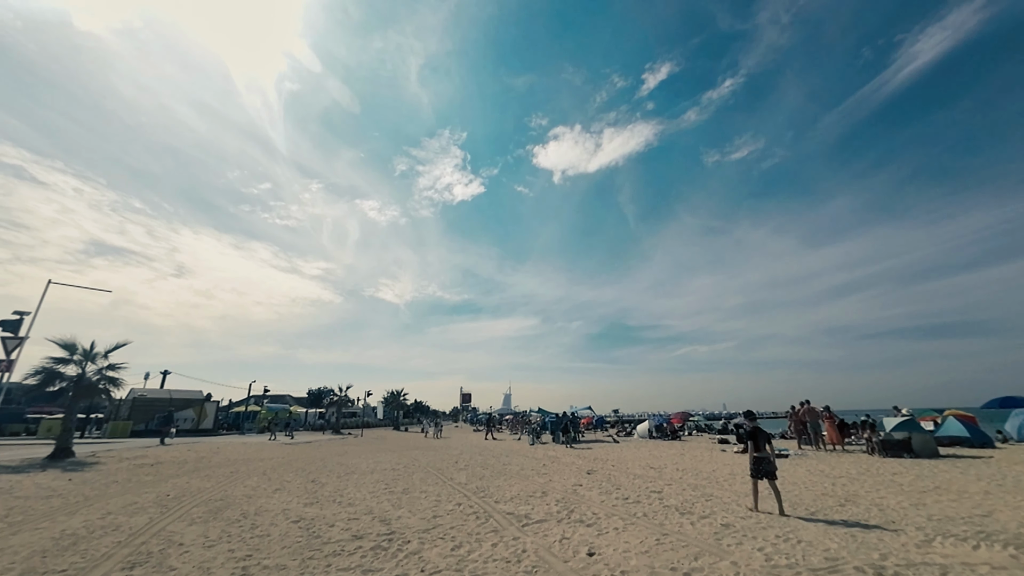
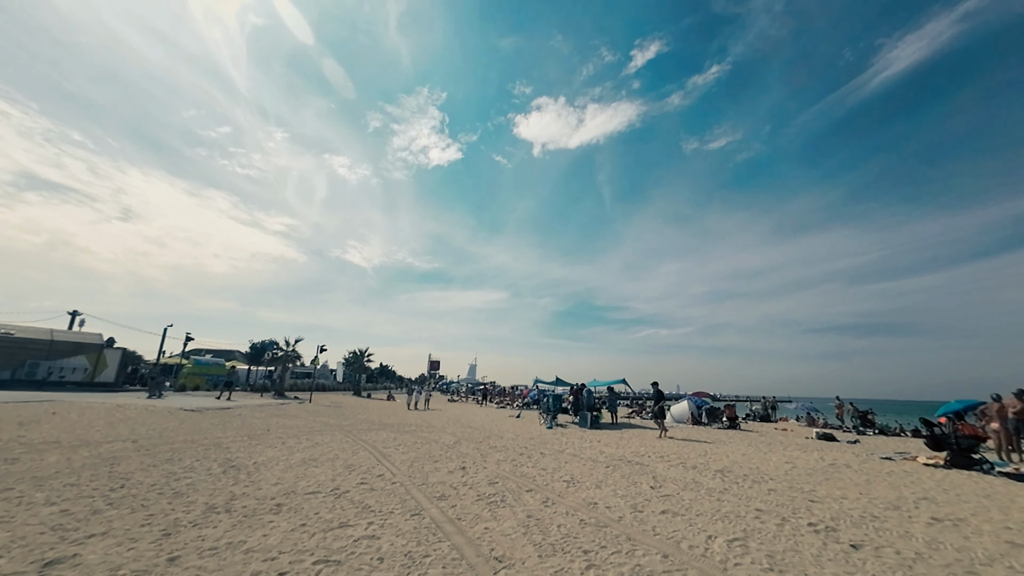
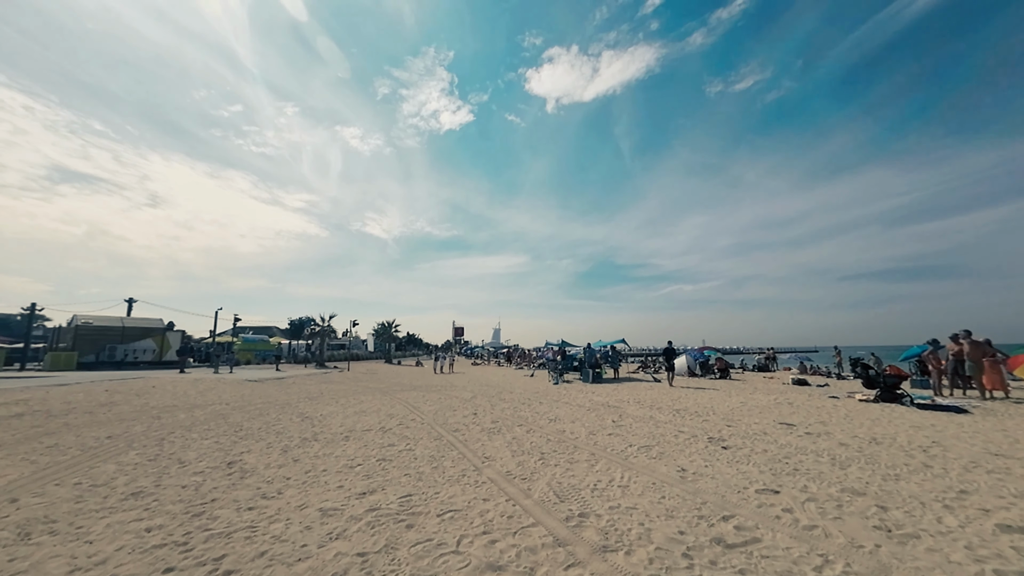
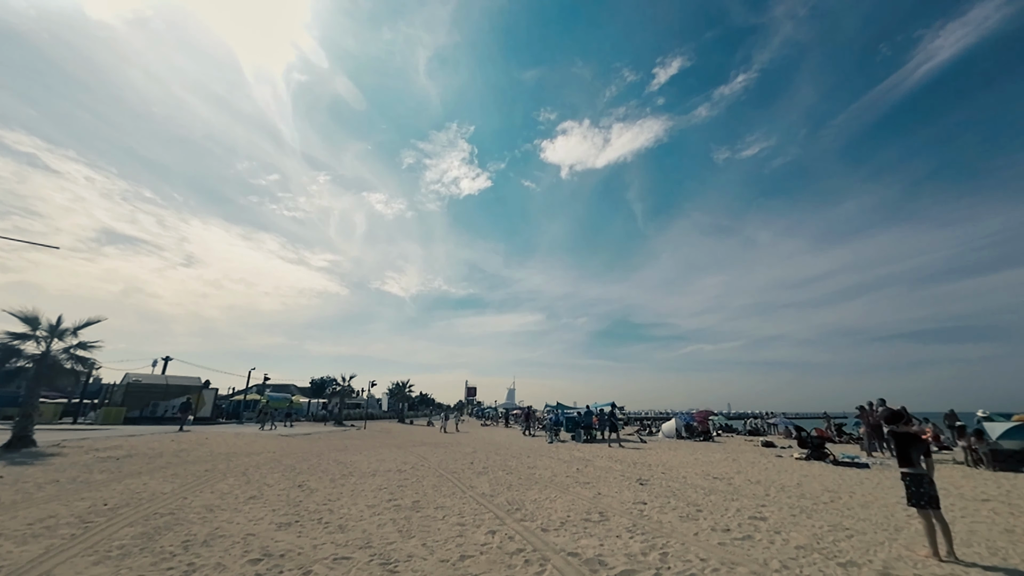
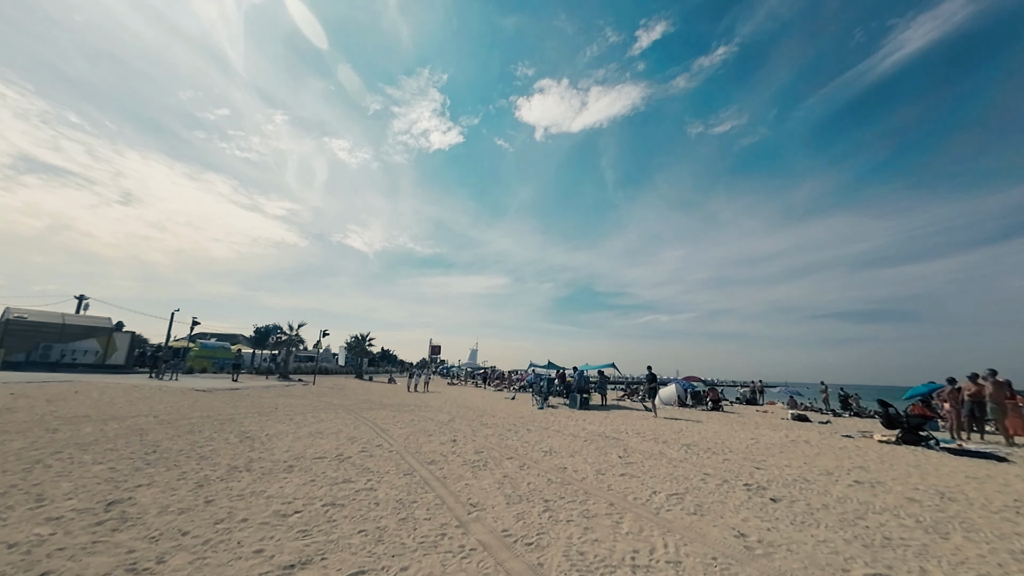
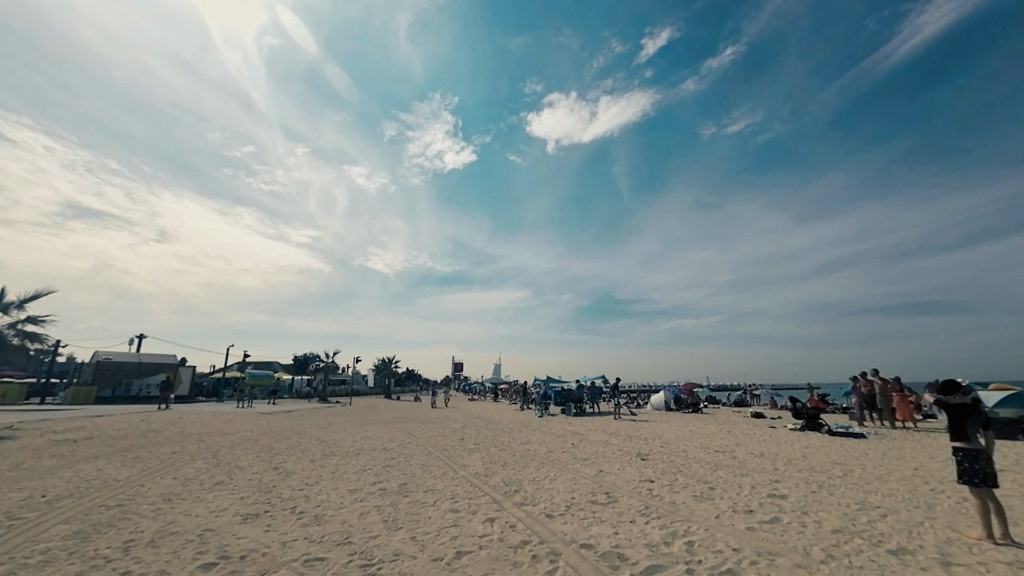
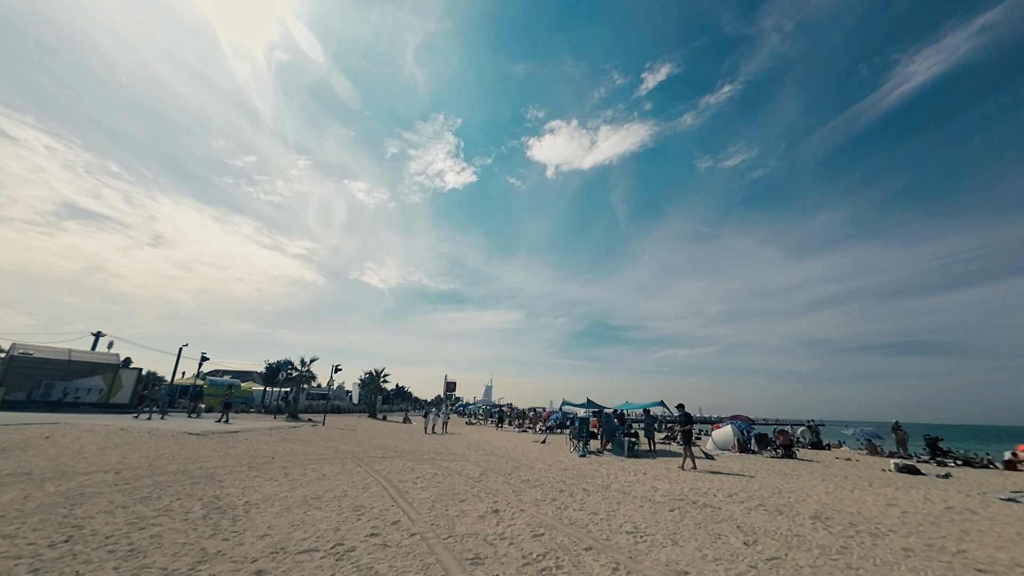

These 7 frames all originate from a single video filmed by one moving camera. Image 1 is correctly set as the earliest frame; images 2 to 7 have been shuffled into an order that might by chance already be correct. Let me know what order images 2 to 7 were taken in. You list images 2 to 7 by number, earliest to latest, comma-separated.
4, 6, 3, 5, 2, 7
